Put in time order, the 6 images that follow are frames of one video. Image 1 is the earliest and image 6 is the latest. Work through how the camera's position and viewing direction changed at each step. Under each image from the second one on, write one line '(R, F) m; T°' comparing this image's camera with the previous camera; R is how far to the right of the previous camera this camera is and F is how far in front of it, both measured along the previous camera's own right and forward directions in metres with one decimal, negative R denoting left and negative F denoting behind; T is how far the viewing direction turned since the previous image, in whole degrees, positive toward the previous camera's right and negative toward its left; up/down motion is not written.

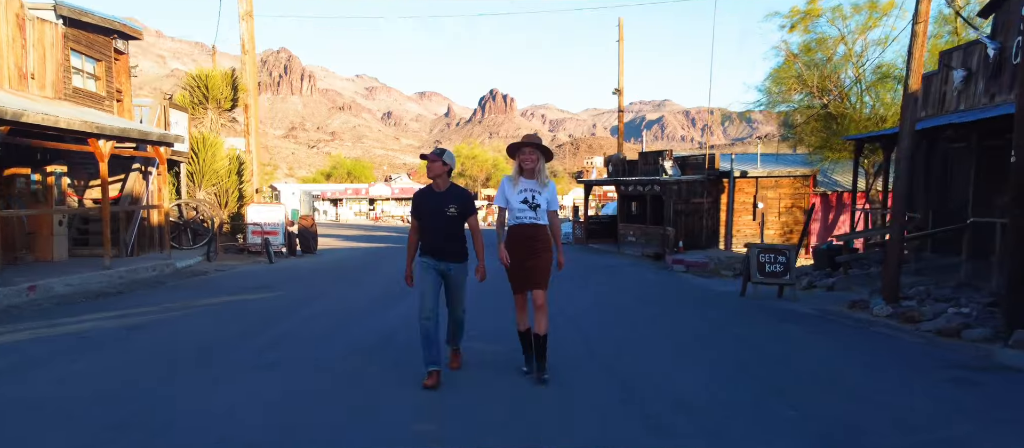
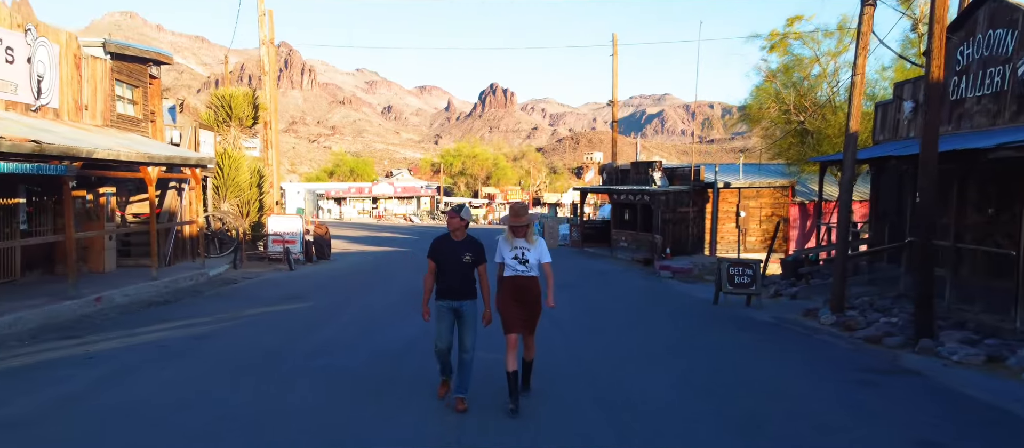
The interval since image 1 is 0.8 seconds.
(0.0, -1.6) m; 0°
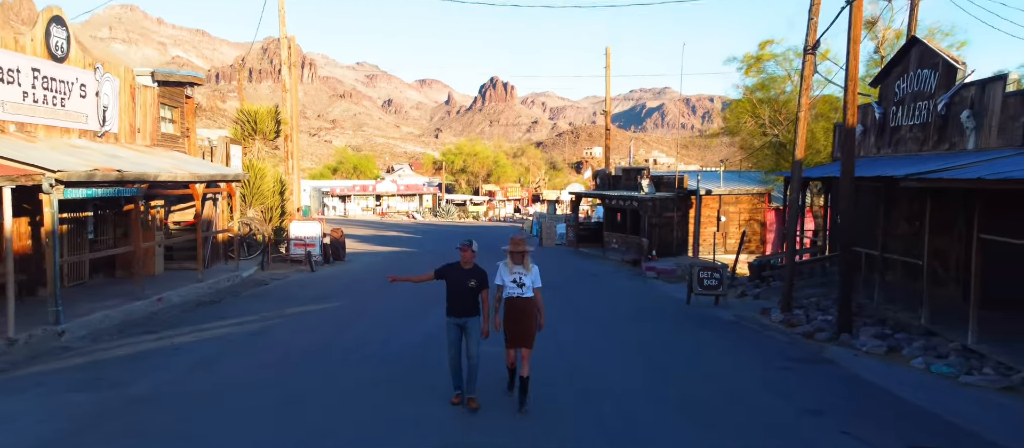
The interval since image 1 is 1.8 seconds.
(0.0, -2.0) m; 0°
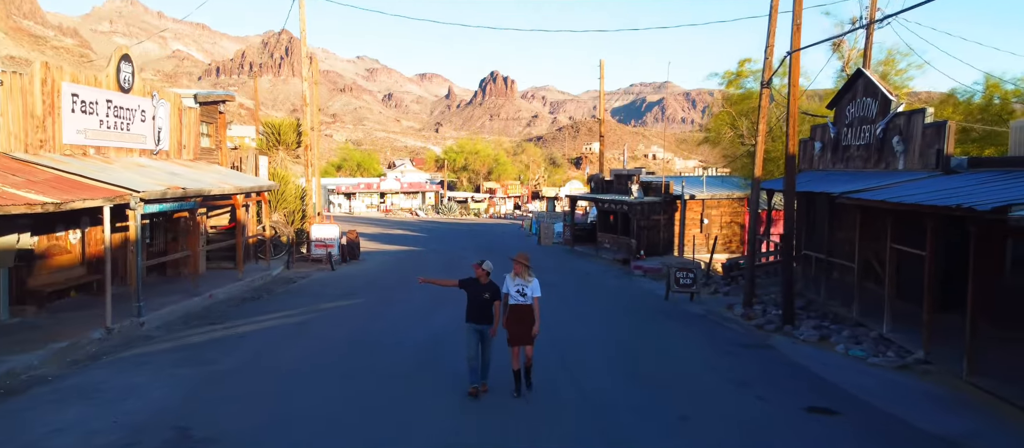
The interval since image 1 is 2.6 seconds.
(0.0, -2.2) m; 0°
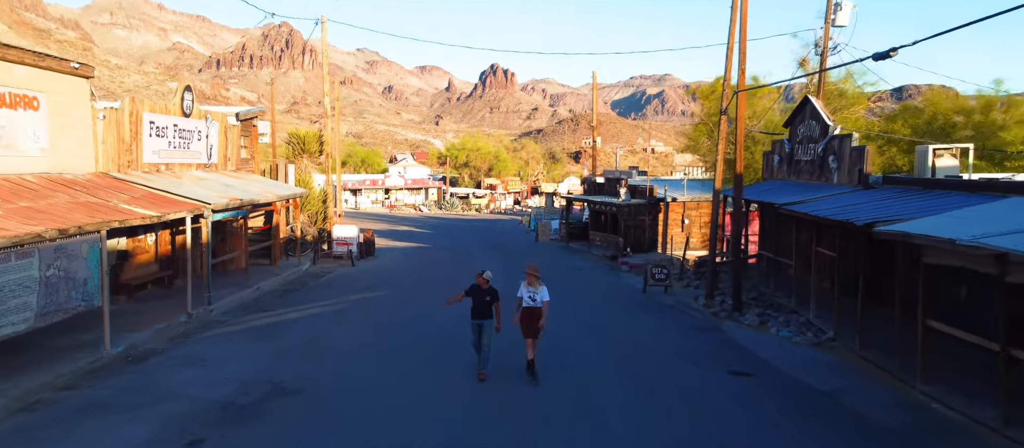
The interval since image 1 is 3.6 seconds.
(0.0, -2.9) m; 0°
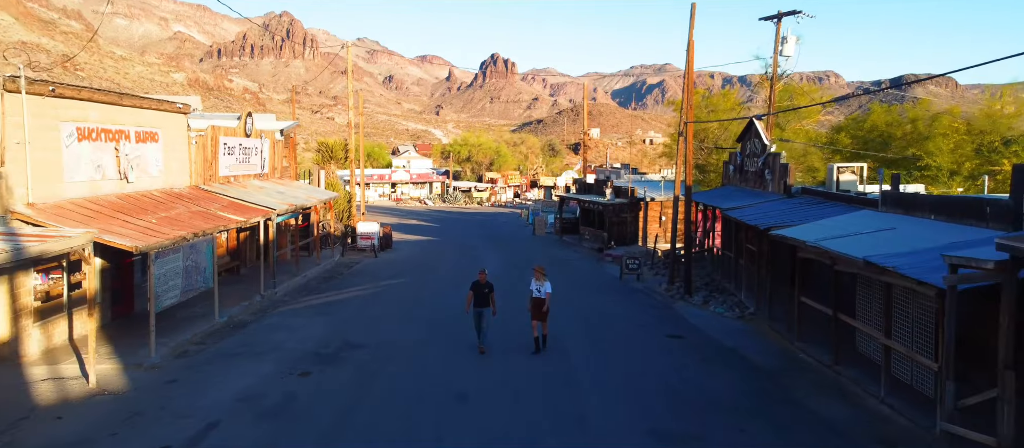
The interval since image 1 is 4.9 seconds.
(0.0, -4.2) m; 0°
